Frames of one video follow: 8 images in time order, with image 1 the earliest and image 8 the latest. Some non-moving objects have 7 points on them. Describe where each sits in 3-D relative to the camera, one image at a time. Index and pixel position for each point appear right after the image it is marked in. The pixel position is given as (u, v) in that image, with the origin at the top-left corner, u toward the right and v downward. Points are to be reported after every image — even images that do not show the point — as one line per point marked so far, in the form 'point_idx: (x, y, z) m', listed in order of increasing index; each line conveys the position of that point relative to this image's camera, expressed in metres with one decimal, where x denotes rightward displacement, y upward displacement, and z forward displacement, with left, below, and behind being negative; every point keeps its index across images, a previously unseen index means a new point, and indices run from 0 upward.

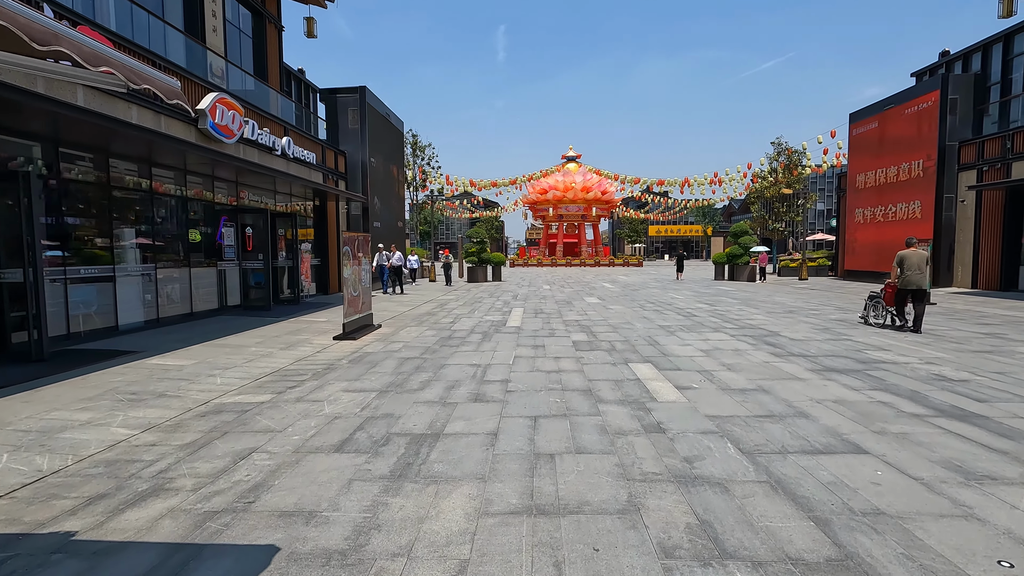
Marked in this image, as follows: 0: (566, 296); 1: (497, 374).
0: (+1.7, -0.3, +17.0) m
1: (-0.2, -1.0, +6.1) m
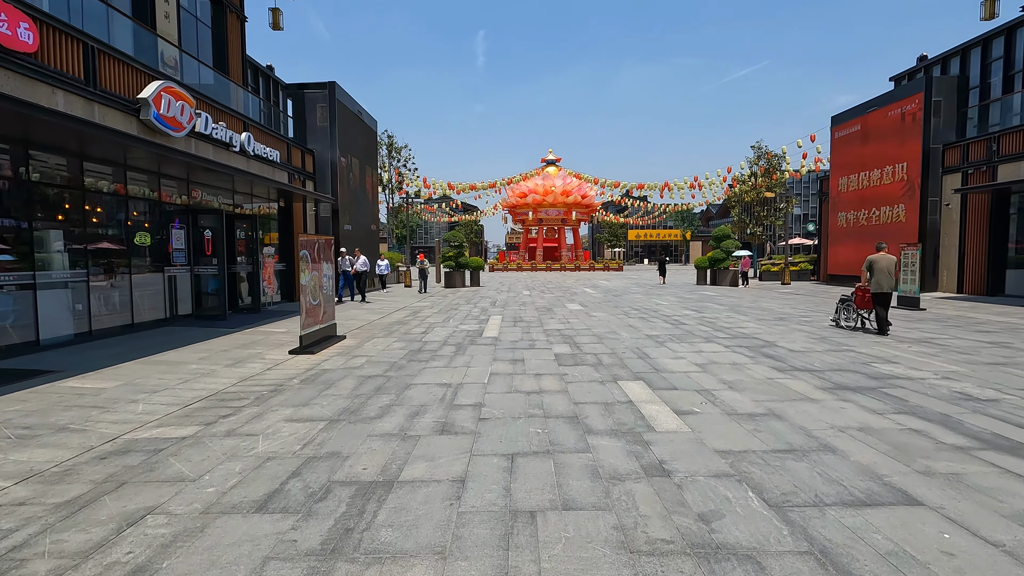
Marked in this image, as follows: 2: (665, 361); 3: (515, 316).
0: (+1.1, -0.4, +16.3) m
1: (-0.4, -1.1, +5.3) m
2: (+2.0, -0.9, +7.0) m
3: (+0.1, -0.7, +12.7) m
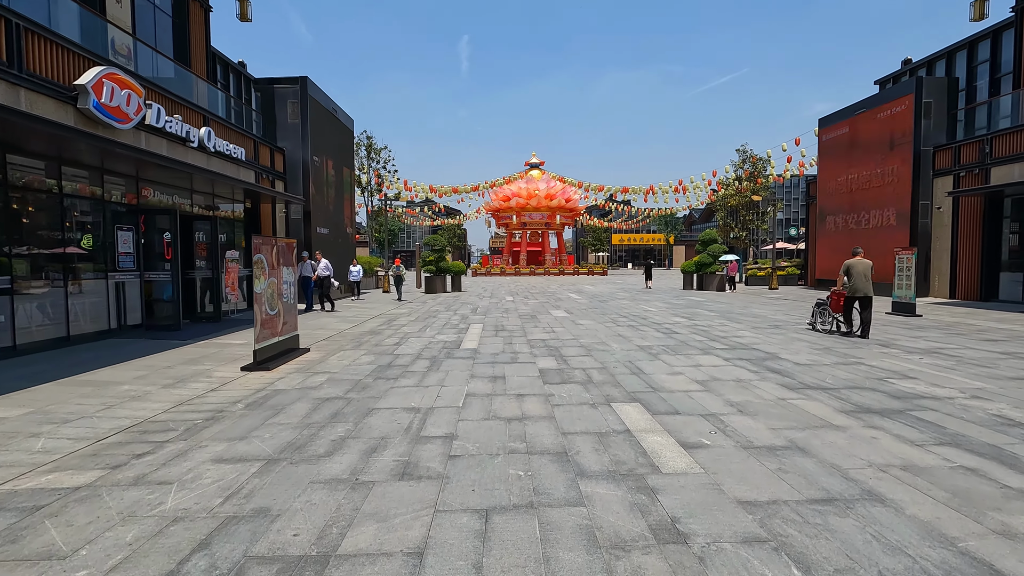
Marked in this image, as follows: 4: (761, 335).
0: (+0.5, -0.6, +15.5) m
1: (-0.6, -1.2, +4.5) m
2: (+1.8, -1.0, +6.3) m
3: (-0.4, -0.8, +11.9) m
4: (+4.5, -0.9, +9.6) m
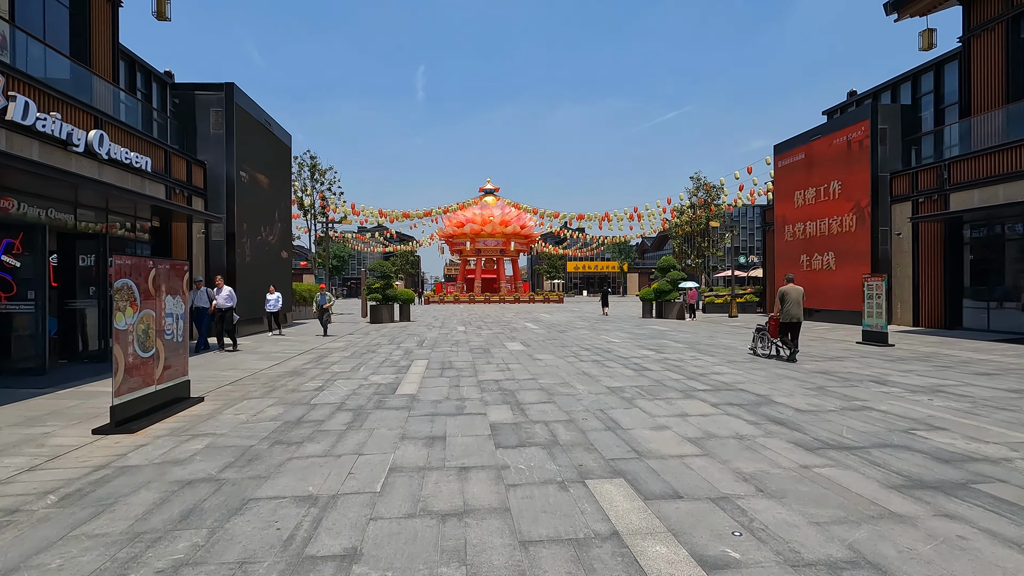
0: (-0.8, -1.4, +14.1) m
1: (-1.0, -1.4, +3.1) m
2: (+1.2, -1.4, +5.0) m
3: (-1.3, -1.4, +10.5) m
4: (+3.7, -1.3, +8.5) m
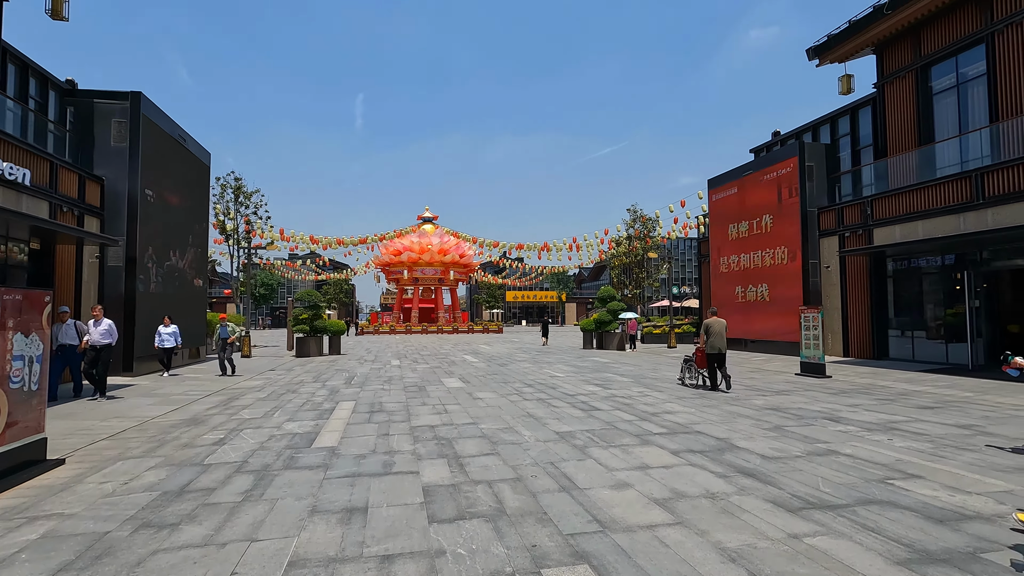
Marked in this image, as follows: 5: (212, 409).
0: (-2.3, -2.2, +13.1) m
1: (-1.2, -1.6, +2.1) m
2: (+0.7, -1.6, +4.3) m
3: (-2.4, -2.0, +9.4) m
4: (+2.7, -1.8, +8.1) m
5: (-4.9, -1.9, +8.6) m
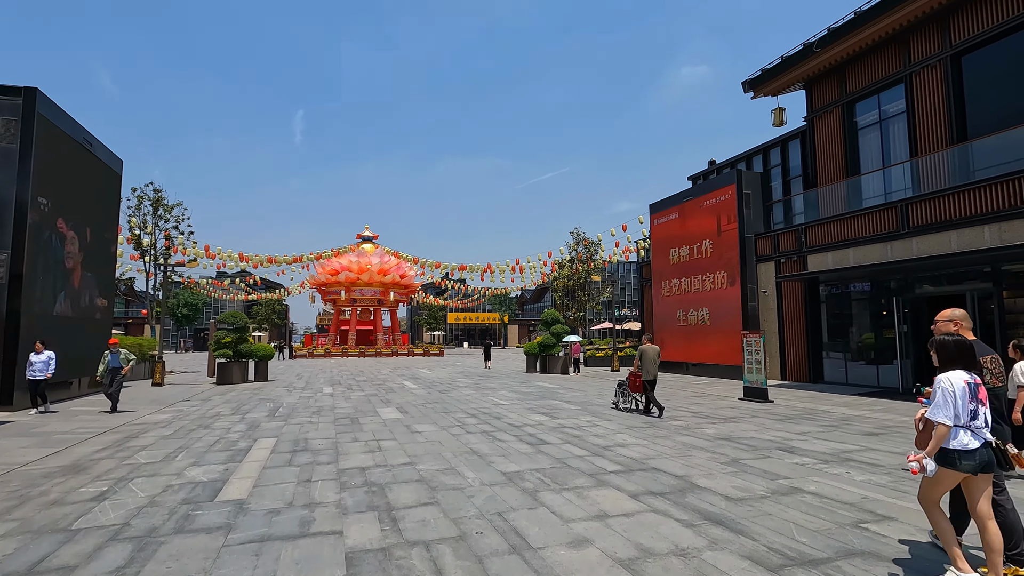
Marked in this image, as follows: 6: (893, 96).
0: (-3.6, -2.7, +12.1) m
1: (-1.4, -1.7, +1.3) m
2: (+0.3, -1.8, +3.7) m
3: (-3.4, -2.4, +8.4) m
4: (+1.9, -2.2, +7.7) m
5: (-5.7, -2.2, +7.4) m
6: (+10.8, +5.4, +15.2) m
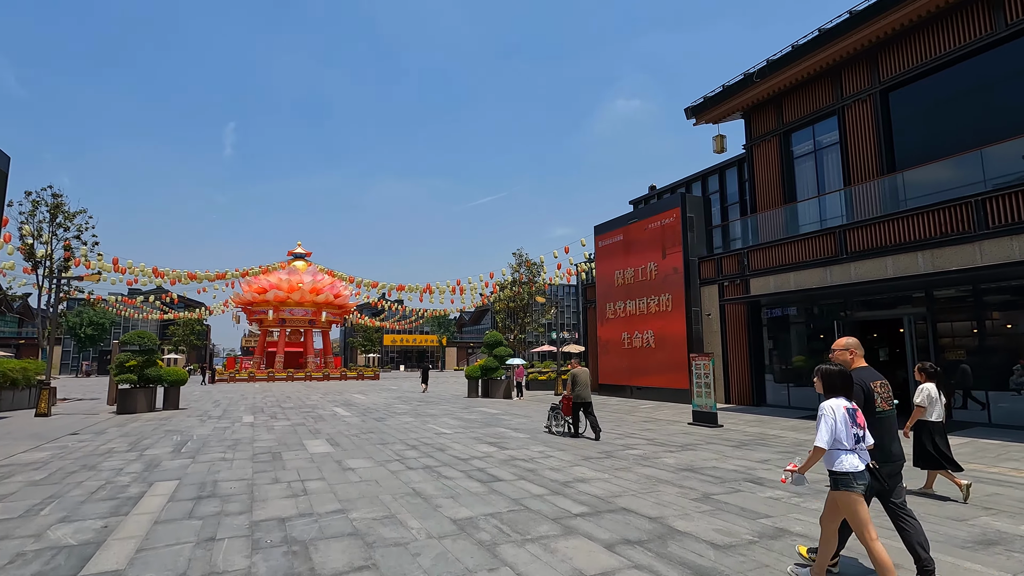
0: (-4.8, -3.0, +10.8) m
1: (-1.3, -1.6, +0.4) m
2: (+0.2, -1.9, +2.9) m
3: (-4.1, -2.6, +7.1) m
4: (+1.2, -2.5, +7.0) m
5: (-6.3, -2.4, +5.9) m
6: (+9.3, +4.7, +15.8) m
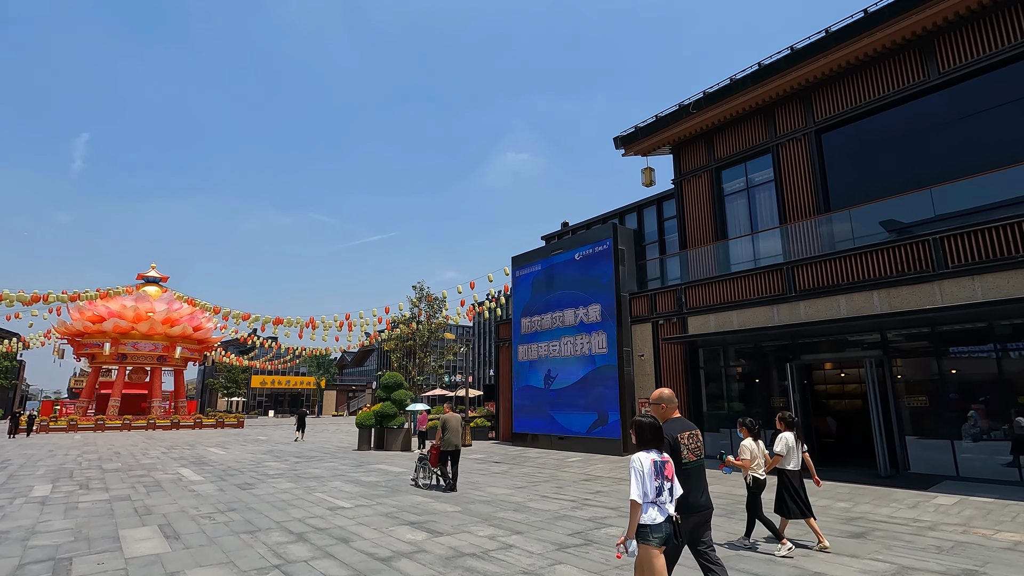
0: (-5.8, -3.1, +7.0) m
1: (-0.1, -1.1, -2.3) m
2: (+0.7, -1.7, +0.4) m
3: (-4.3, -2.4, +3.7) m
4: (+0.9, -2.6, +4.7) m
5: (-6.2, -2.0, +2.0) m
6: (+7.1, +3.6, +15.5) m
